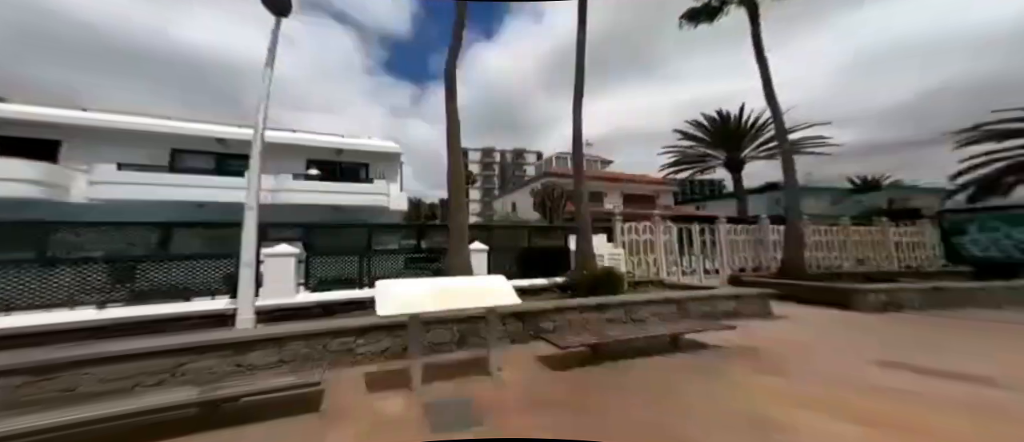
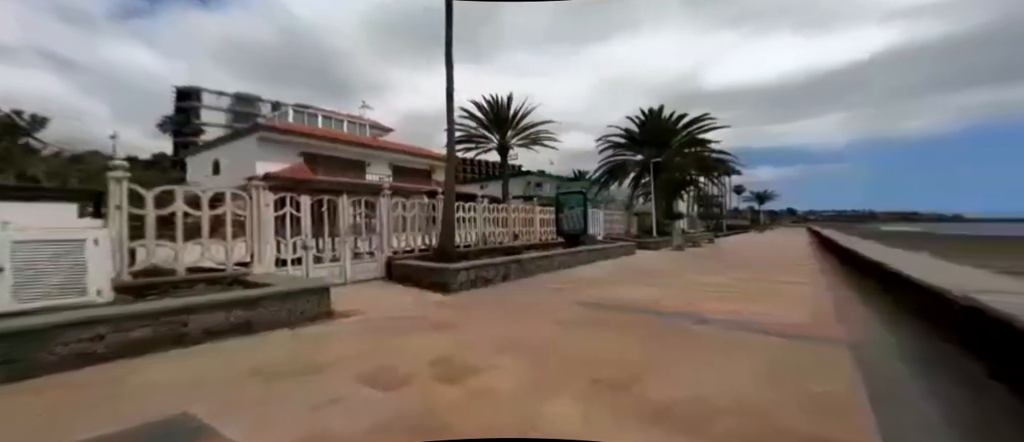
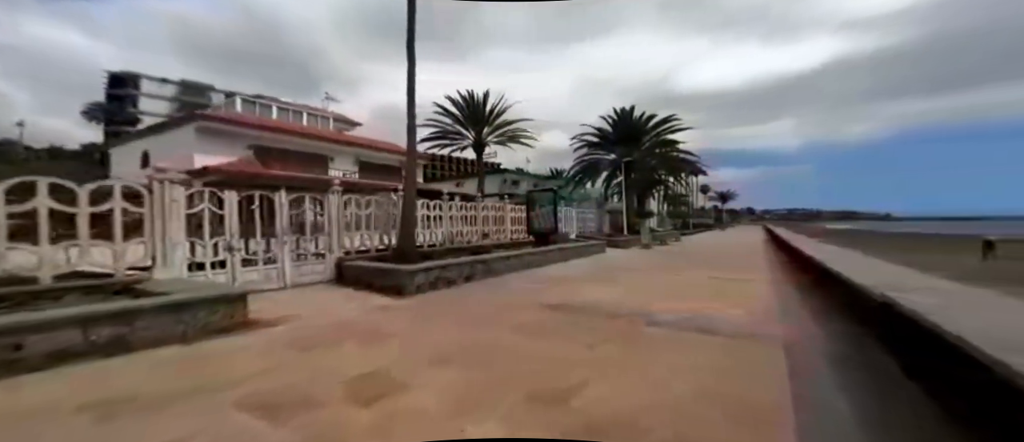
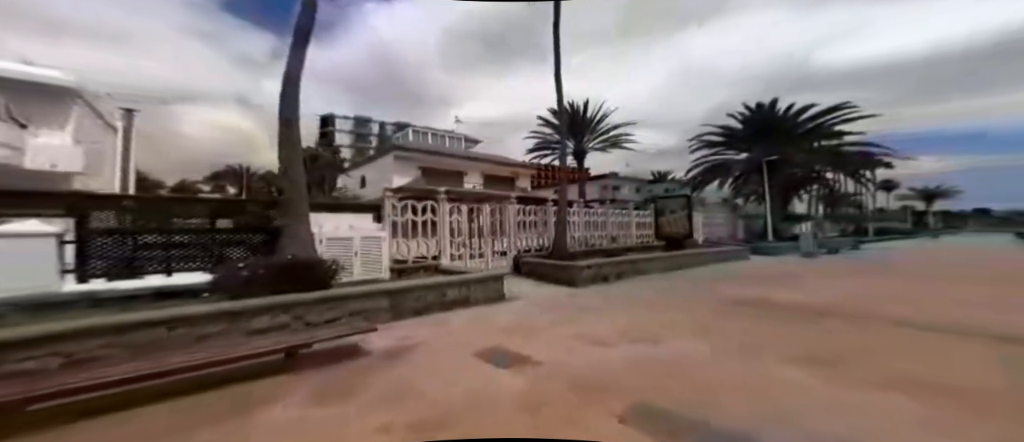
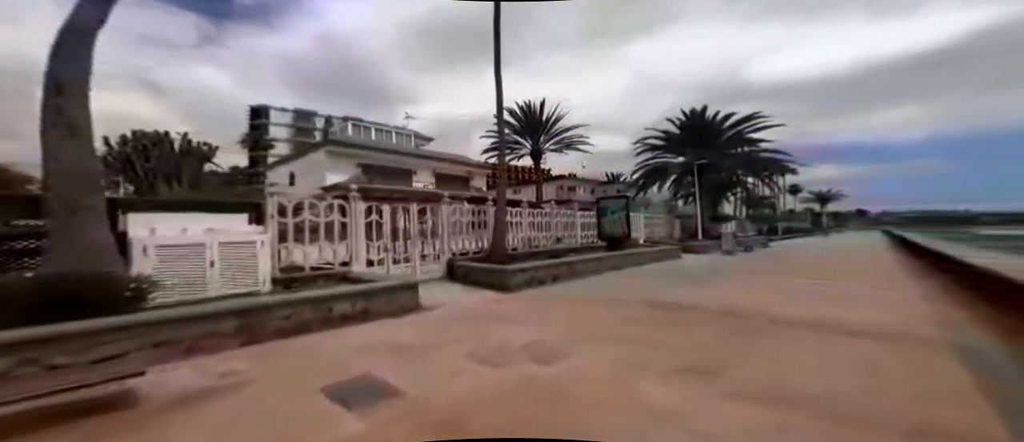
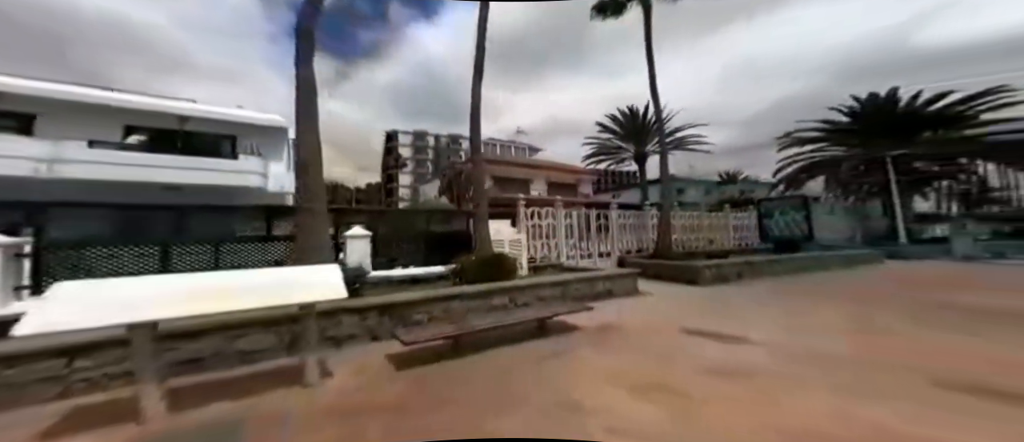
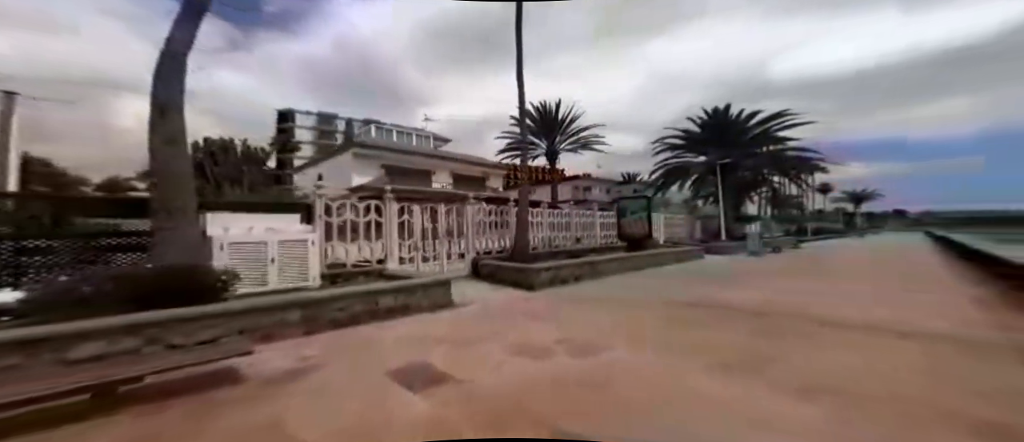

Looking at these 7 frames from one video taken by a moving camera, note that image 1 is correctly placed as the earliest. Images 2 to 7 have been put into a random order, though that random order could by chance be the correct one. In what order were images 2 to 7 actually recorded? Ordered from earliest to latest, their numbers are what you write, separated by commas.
6, 4, 7, 5, 2, 3
